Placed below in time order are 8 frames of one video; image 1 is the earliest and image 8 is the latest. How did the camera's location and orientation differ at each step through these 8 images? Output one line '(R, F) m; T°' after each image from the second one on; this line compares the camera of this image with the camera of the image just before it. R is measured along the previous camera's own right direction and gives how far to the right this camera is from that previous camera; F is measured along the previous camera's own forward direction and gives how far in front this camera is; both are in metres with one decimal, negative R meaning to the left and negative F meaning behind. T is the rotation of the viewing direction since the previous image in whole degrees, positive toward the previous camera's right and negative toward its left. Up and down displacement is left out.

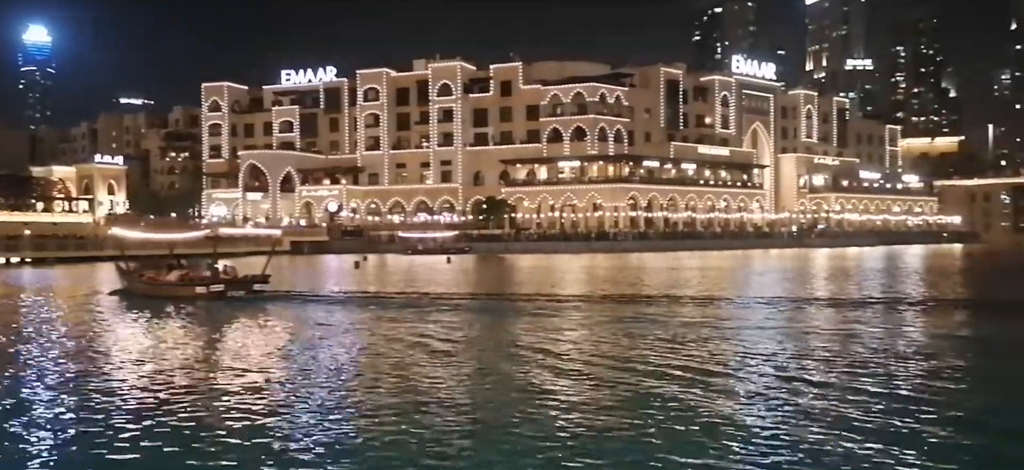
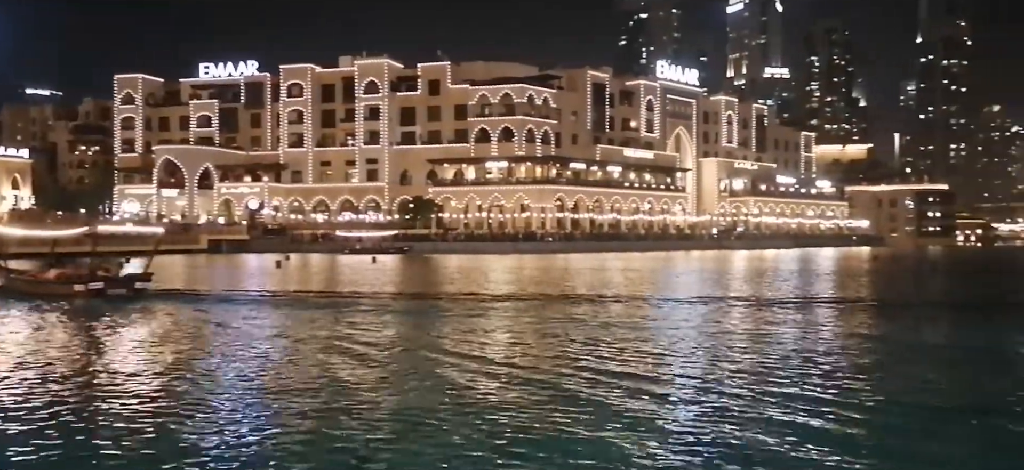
(0.0, -0.2) m; -1°
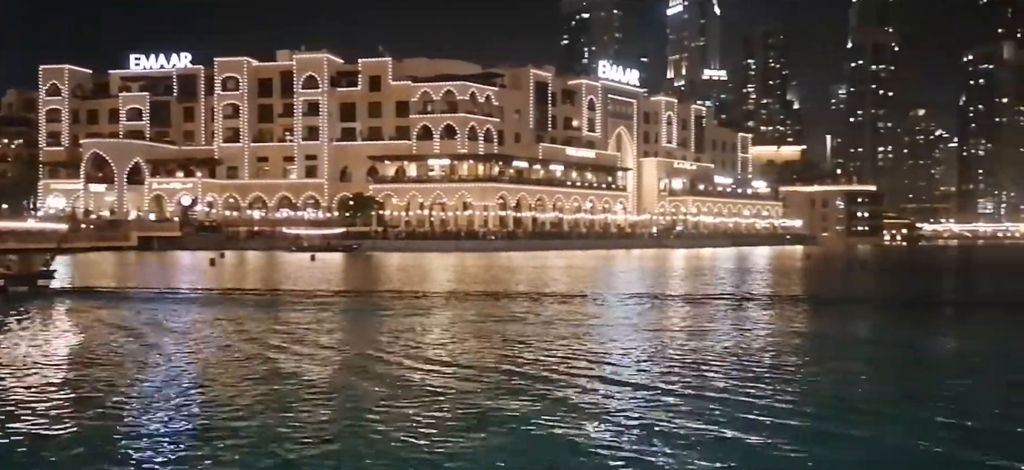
(0.0, +0.4) m; +2°
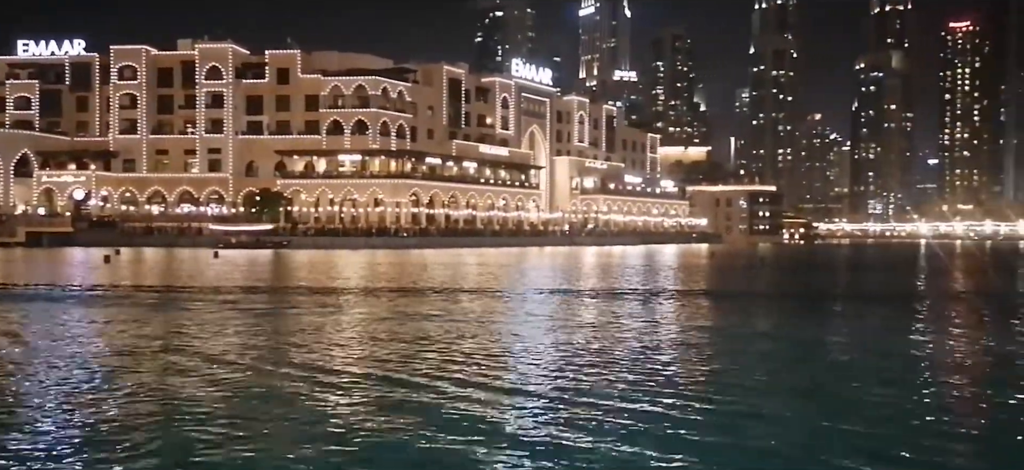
(0.0, +0.6) m; +4°
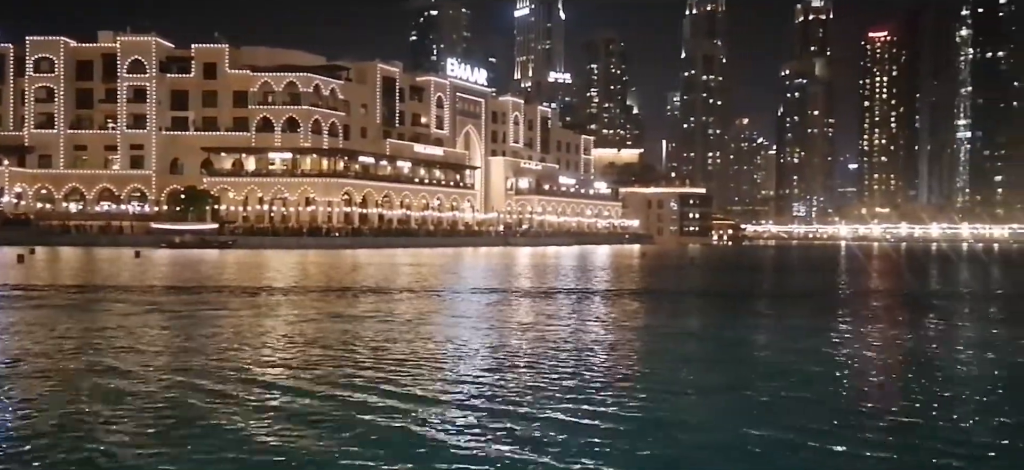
(0.0, +0.5) m; +3°
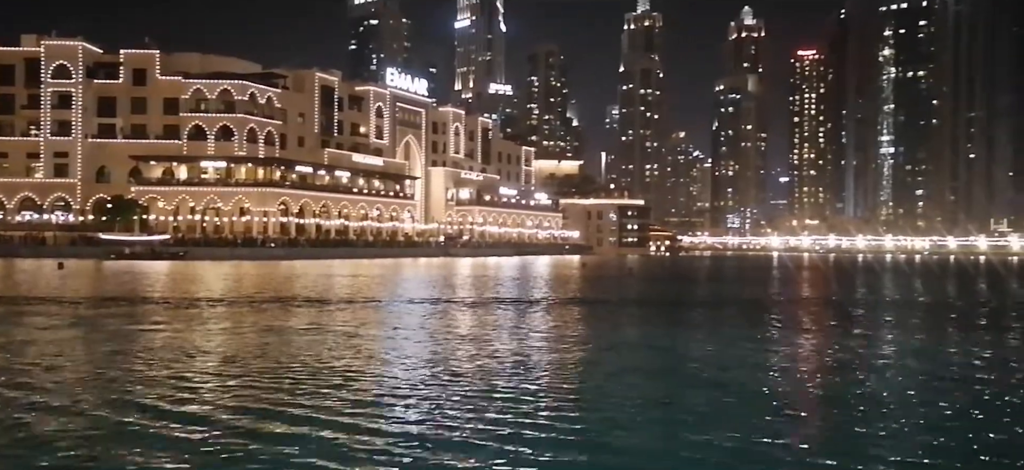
(+0.1, +0.5) m; +3°
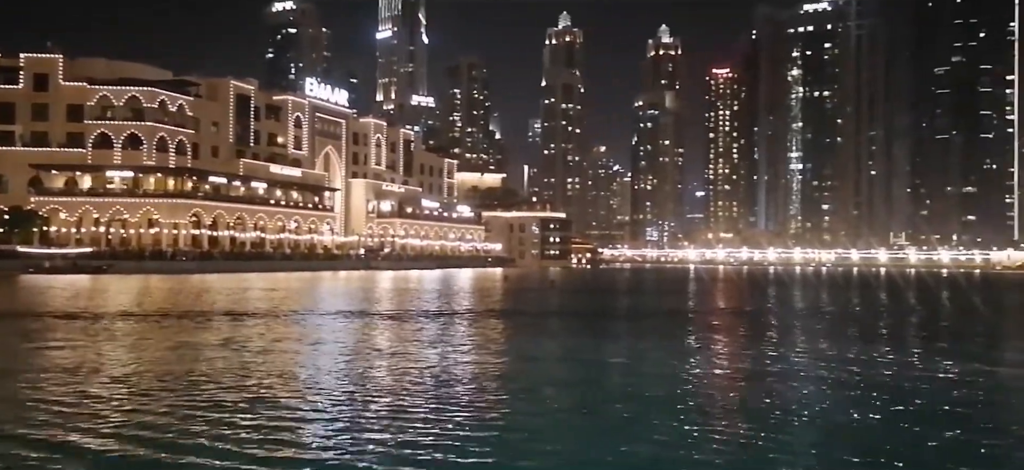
(0.0, +0.9) m; +3°
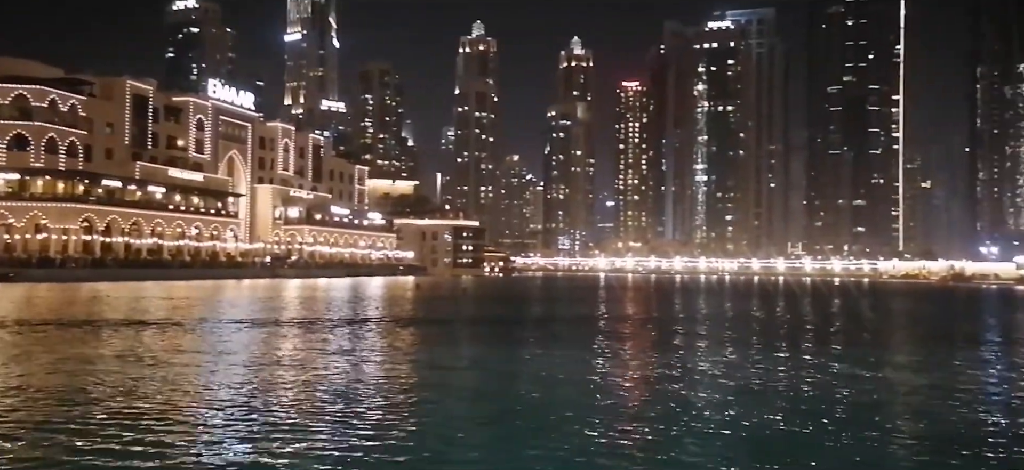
(+0.1, +1.1) m; +4°
